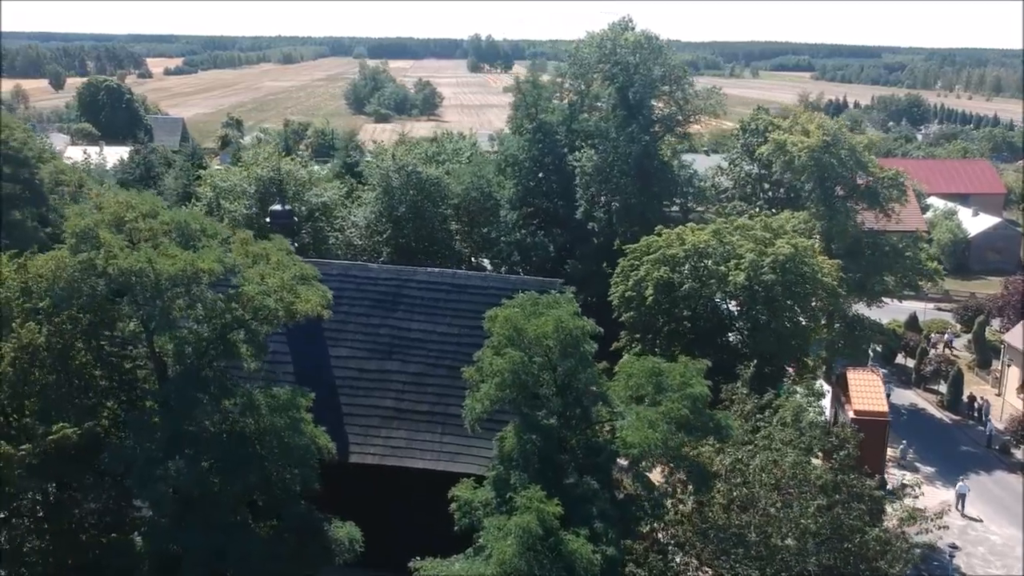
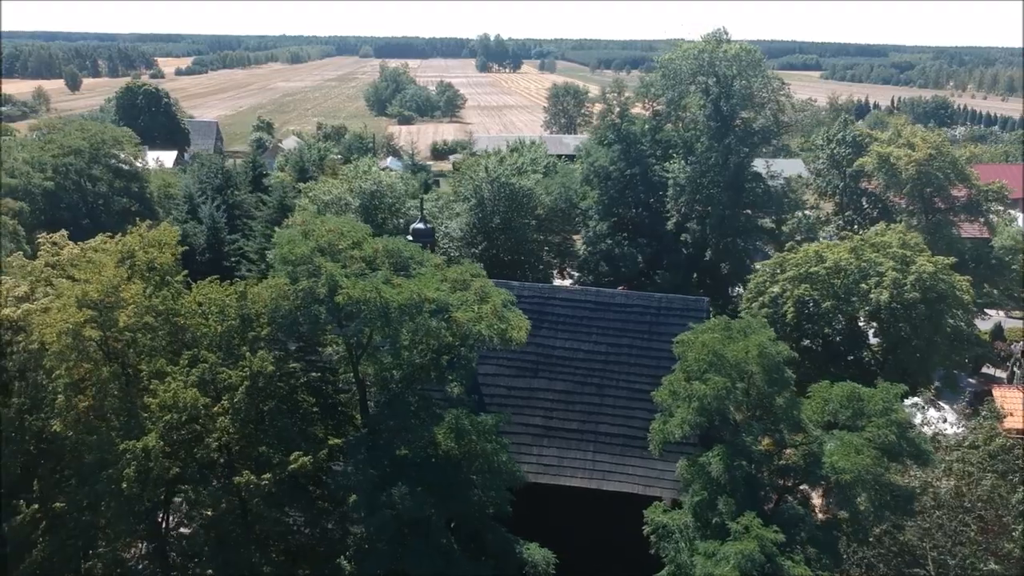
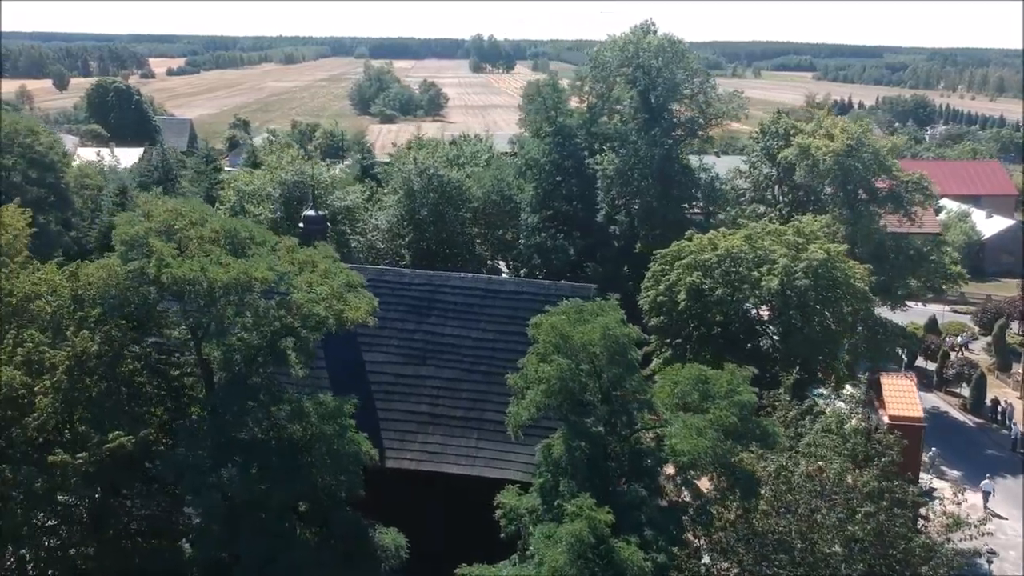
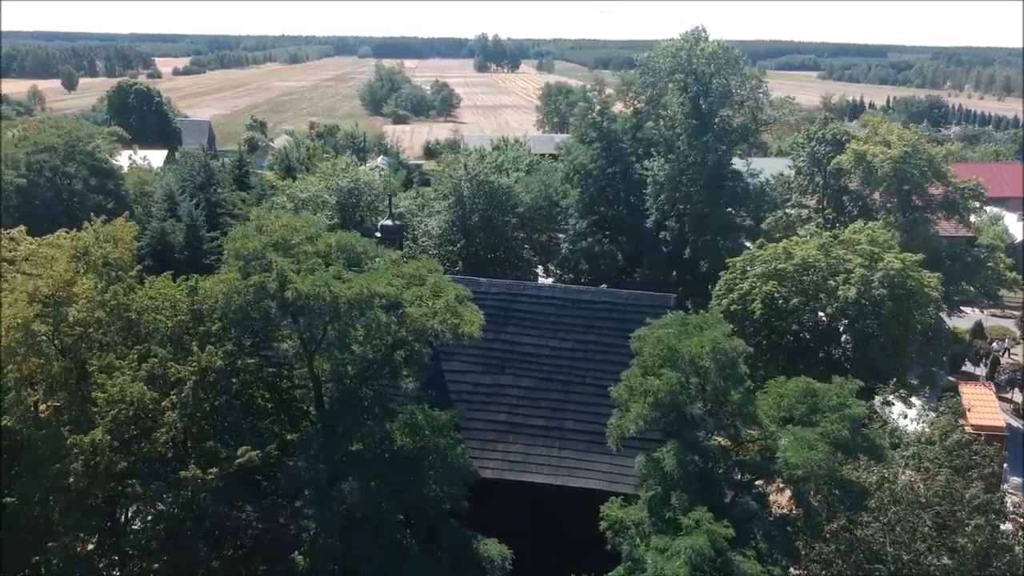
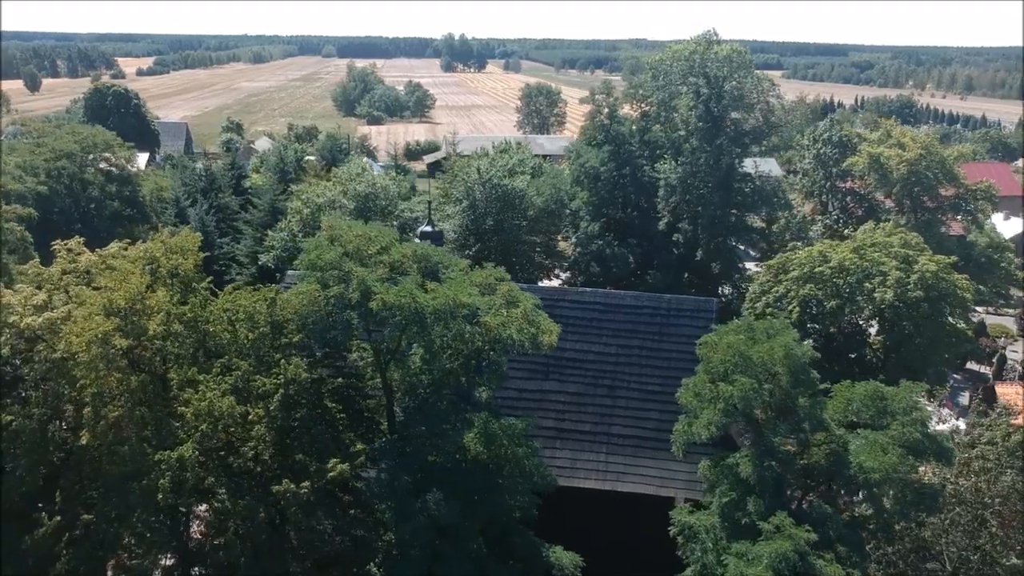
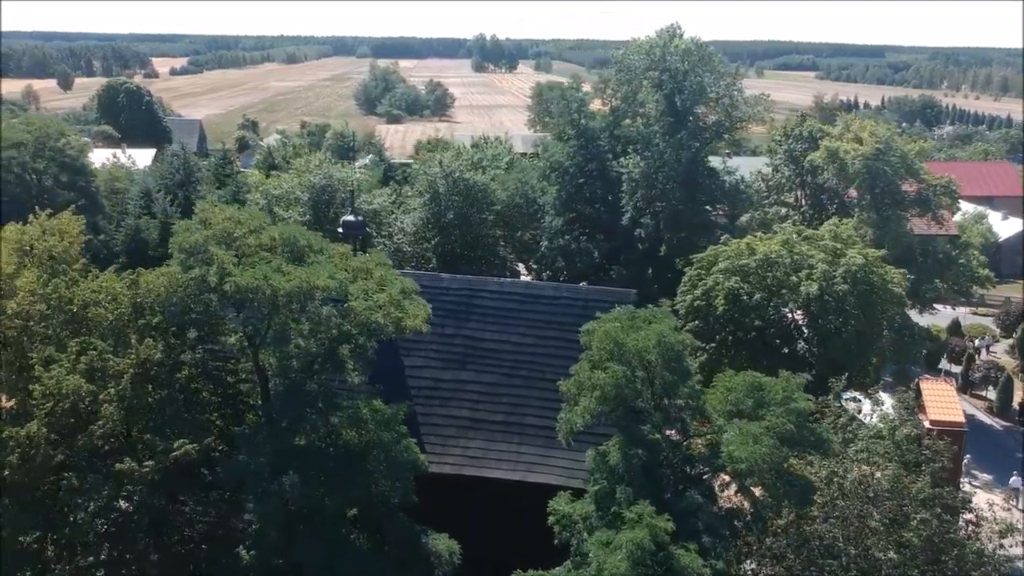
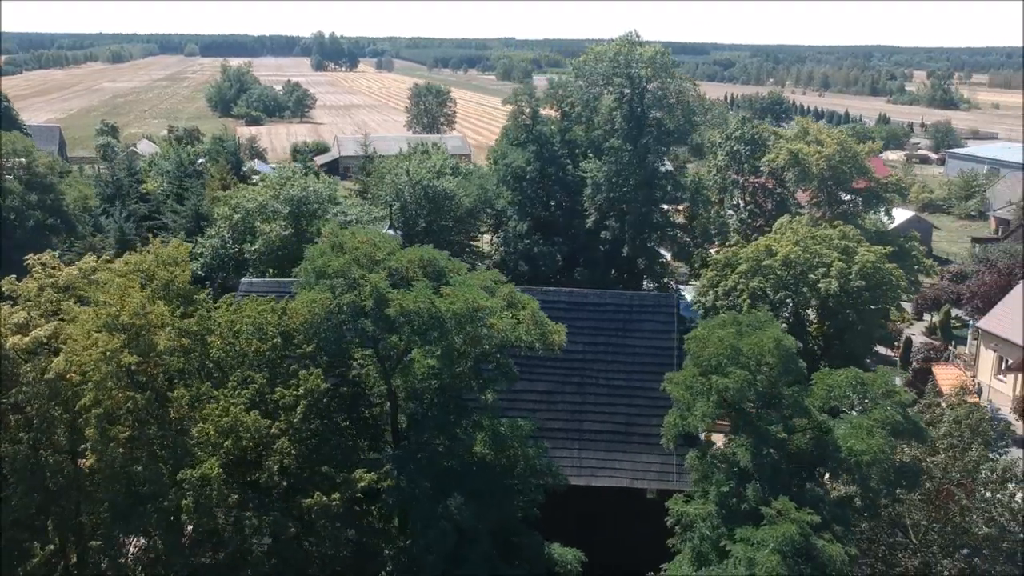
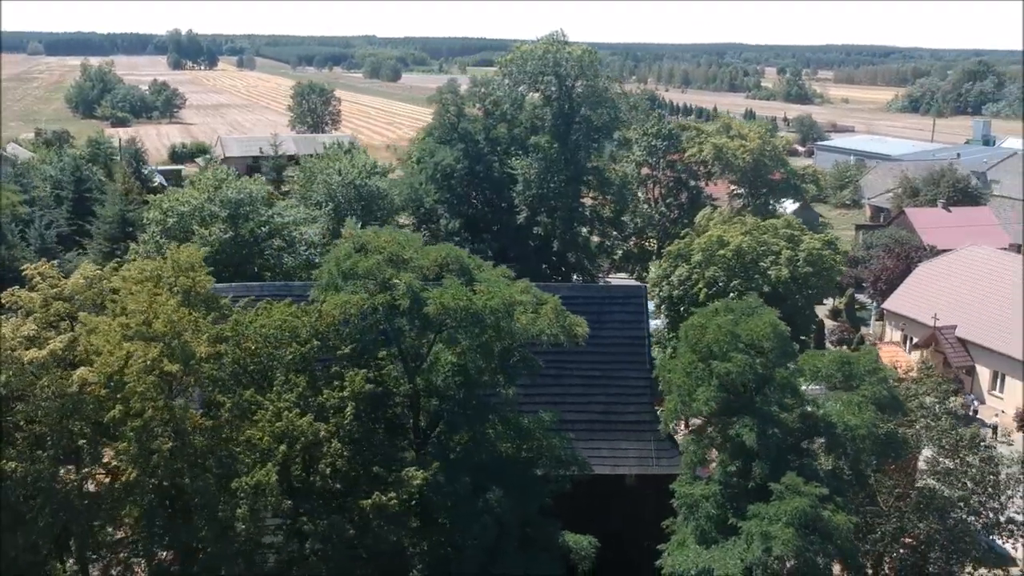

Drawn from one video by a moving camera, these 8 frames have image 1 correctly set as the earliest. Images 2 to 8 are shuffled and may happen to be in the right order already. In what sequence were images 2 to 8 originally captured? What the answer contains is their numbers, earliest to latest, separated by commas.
3, 6, 4, 2, 5, 7, 8
